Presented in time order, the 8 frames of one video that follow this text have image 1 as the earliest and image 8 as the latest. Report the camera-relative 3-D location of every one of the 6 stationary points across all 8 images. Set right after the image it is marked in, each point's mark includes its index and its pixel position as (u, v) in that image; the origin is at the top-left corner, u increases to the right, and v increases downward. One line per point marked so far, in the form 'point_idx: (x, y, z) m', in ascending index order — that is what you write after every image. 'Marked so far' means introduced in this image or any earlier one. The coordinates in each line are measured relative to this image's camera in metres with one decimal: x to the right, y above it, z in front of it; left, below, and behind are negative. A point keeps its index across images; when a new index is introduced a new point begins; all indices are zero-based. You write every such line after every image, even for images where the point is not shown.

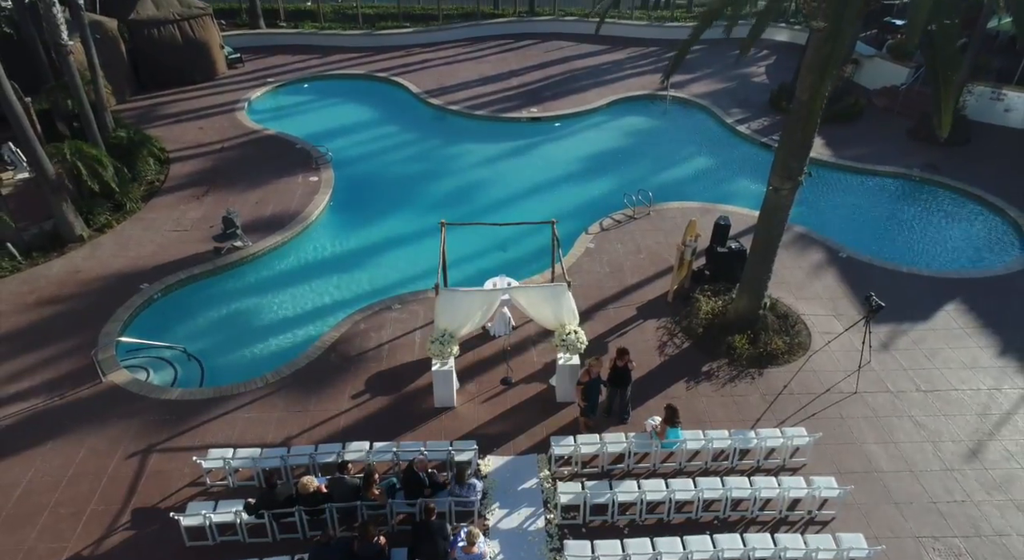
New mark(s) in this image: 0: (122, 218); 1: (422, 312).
0: (-8.8, +1.4, +14.2) m
1: (-1.7, -0.6, +11.8) m
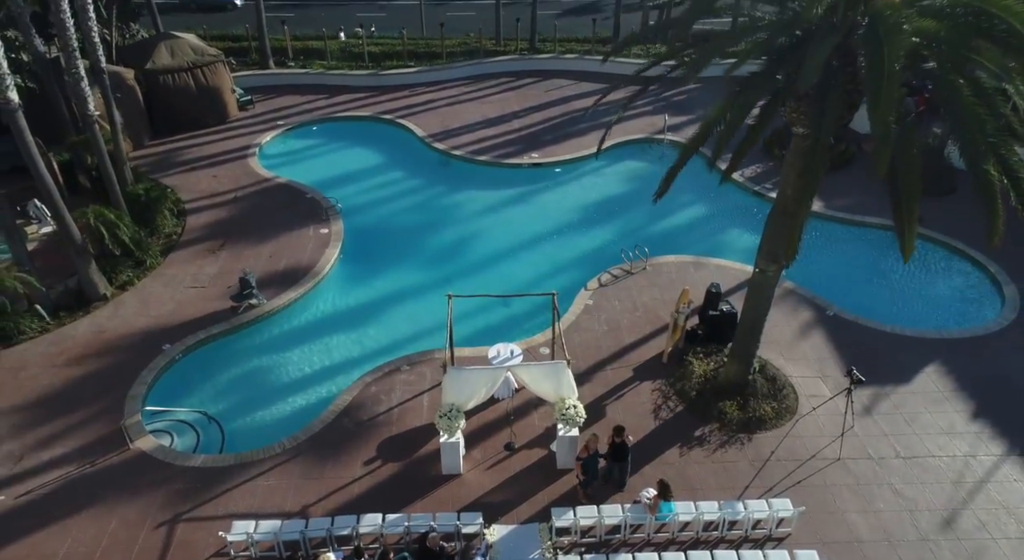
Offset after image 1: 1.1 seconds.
0: (-8.8, +0.1, +14.9) m
1: (-1.7, -1.9, +12.5) m
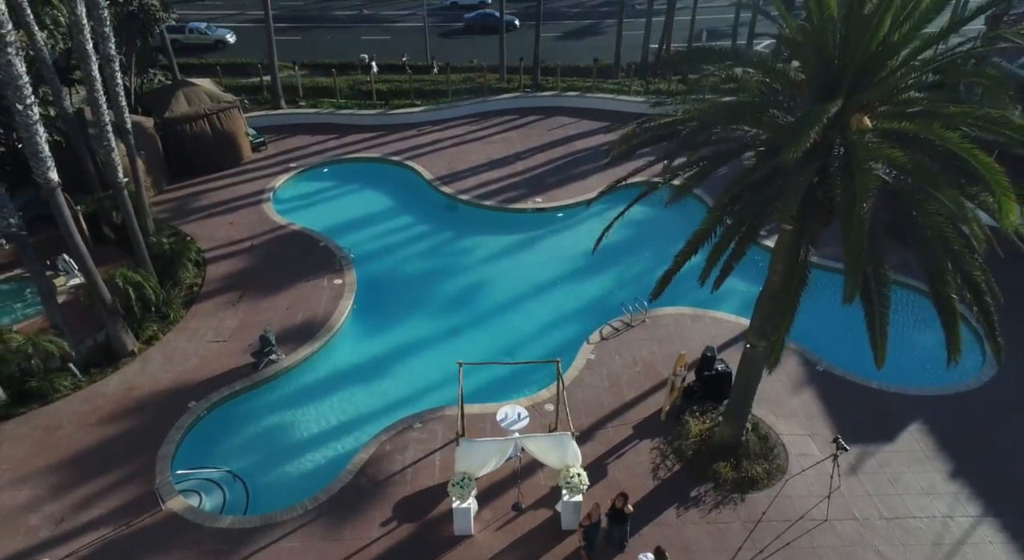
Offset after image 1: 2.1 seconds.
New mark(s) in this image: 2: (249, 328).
0: (-8.6, -1.2, +15.6) m
1: (-1.5, -3.2, +13.2) m
2: (-6.7, -1.2, +15.8) m
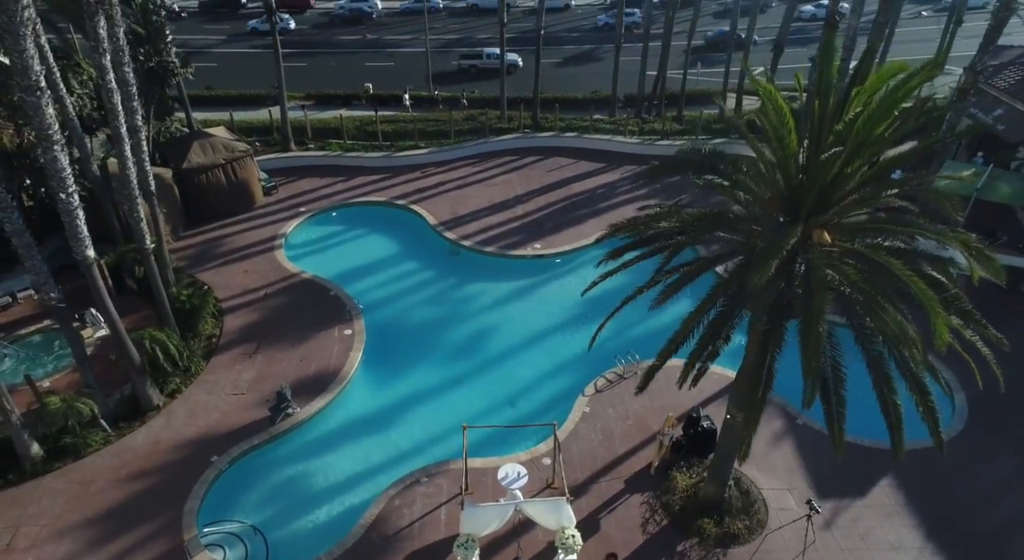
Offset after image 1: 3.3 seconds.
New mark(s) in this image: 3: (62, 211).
0: (-8.6, -2.7, +16.7) m
1: (-1.5, -4.7, +14.2) m
2: (-6.6, -2.7, +16.8) m
3: (-9.3, +1.4, +12.9) m
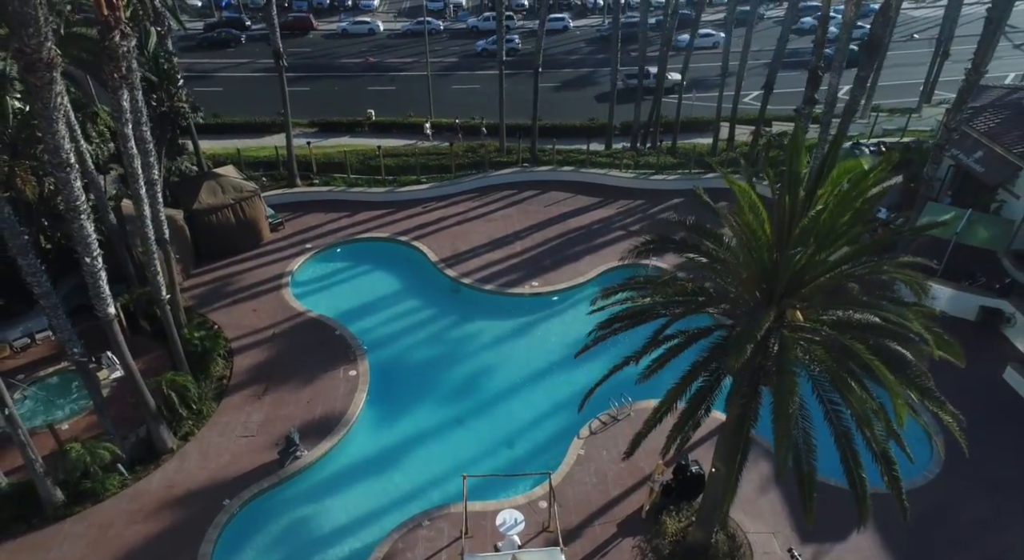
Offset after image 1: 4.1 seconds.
0: (-8.7, -4.0, +17.4) m
1: (-1.6, -6.0, +15.0) m
2: (-6.7, -4.0, +17.6) m
3: (-9.3, +0.1, +13.7) m
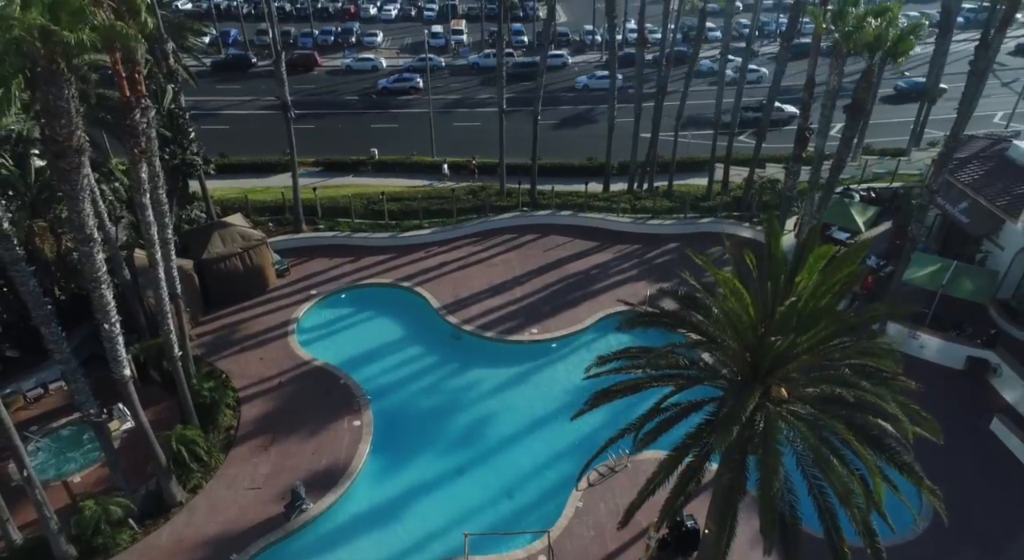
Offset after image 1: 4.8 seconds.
0: (-8.7, -5.6, +17.9) m
1: (-1.6, -7.5, +15.4) m
2: (-6.7, -5.6, +18.0) m
3: (-9.3, -1.3, +14.3) m
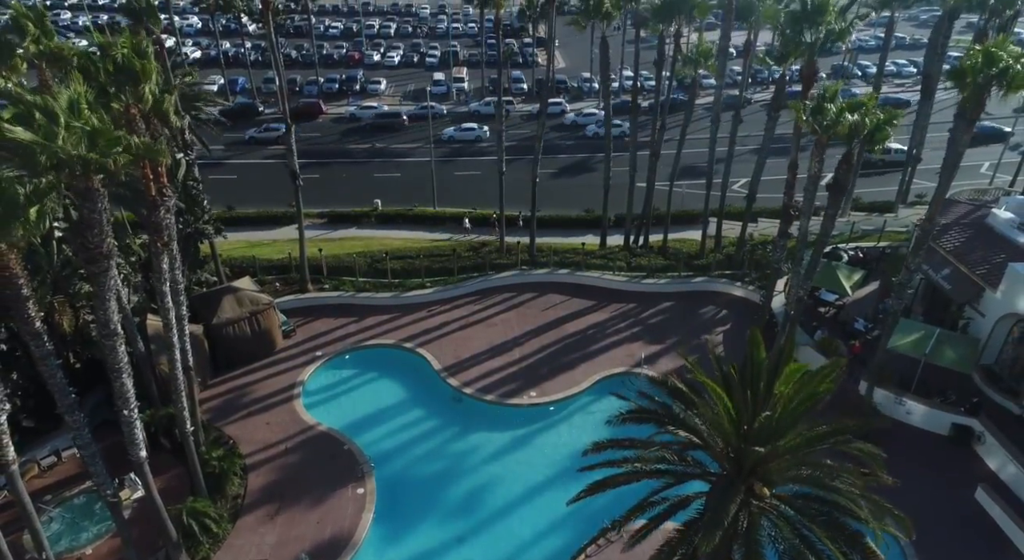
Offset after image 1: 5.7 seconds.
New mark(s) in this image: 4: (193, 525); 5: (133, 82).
0: (-8.7, -7.9, +18.4) m
1: (-1.6, -9.6, +15.8) m
2: (-6.7, -7.9, +18.6) m
3: (-9.3, -3.4, +15.0) m
4: (-9.3, -7.0, +18.1) m
5: (-8.2, +4.3, +13.5) m
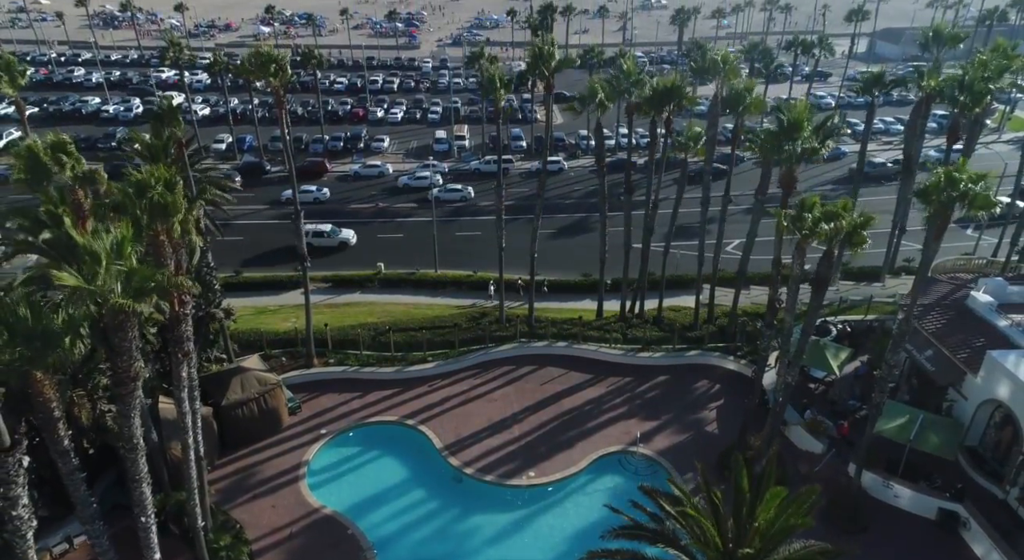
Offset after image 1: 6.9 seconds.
0: (-8.7, -10.9, +18.9) m
1: (-1.6, -12.4, +16.2) m
2: (-6.8, -10.9, +19.1) m
3: (-9.4, -6.2, +15.8) m
4: (-9.3, -10.0, +18.6) m
5: (-8.2, +1.5, +14.8) m
